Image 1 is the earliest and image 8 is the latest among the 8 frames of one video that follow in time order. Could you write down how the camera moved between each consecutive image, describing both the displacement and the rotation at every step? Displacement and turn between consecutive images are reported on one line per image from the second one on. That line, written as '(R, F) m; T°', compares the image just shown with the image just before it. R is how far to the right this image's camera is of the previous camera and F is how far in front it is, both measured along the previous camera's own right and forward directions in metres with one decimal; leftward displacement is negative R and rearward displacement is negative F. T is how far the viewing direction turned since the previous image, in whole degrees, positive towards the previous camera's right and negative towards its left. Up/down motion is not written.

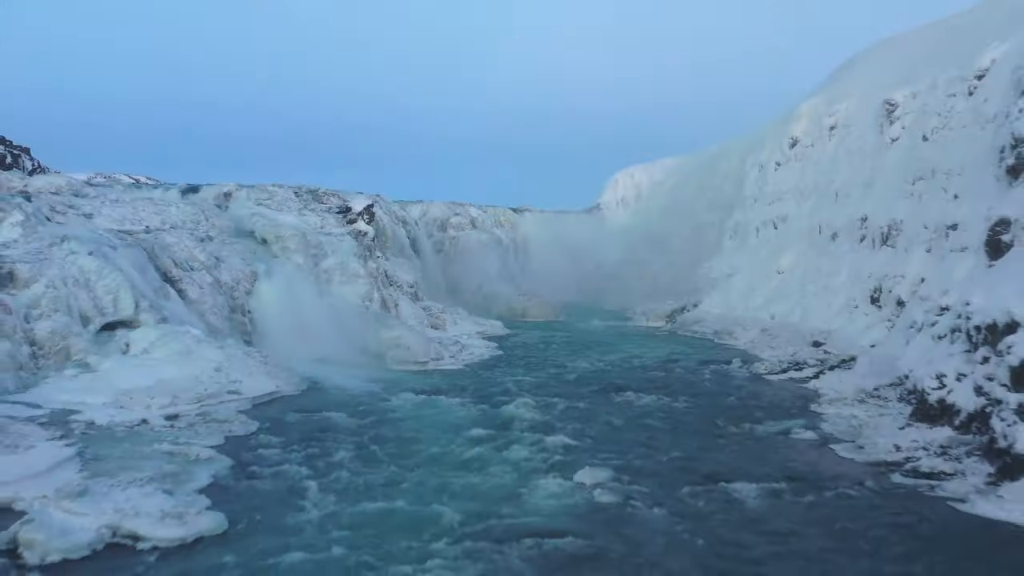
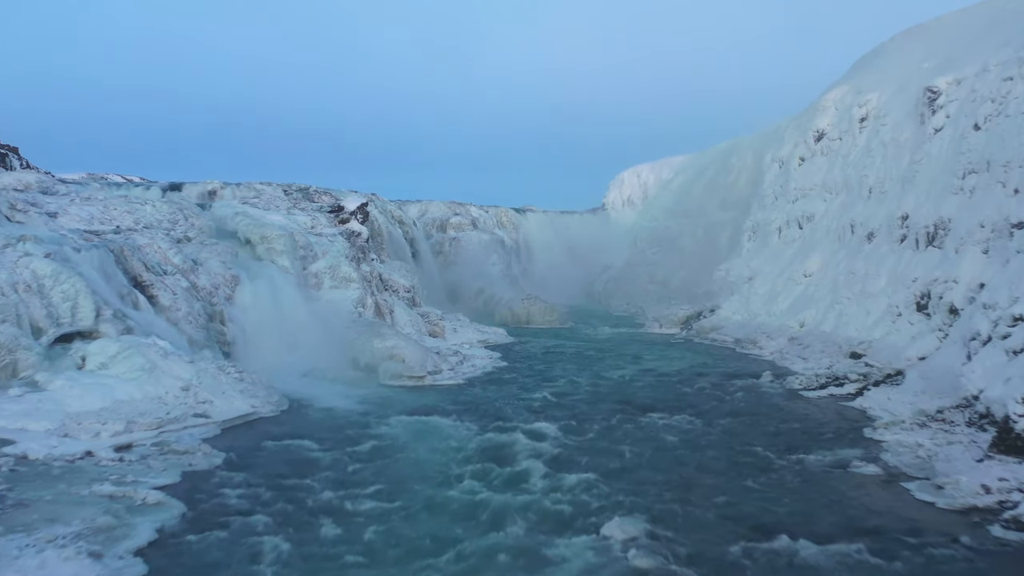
(-0.1, +1.6) m; 0°
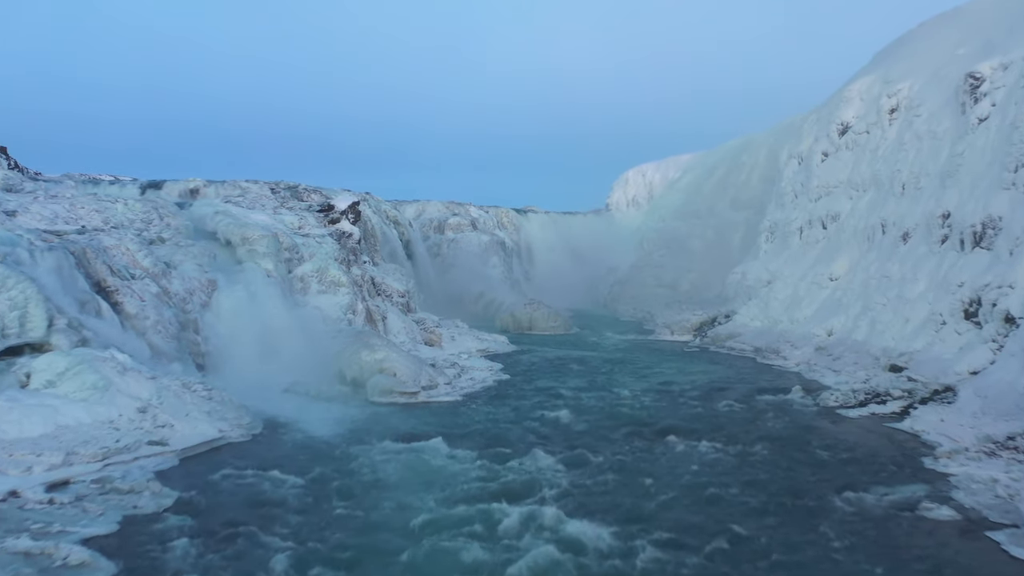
(0.0, +1.4) m; 0°
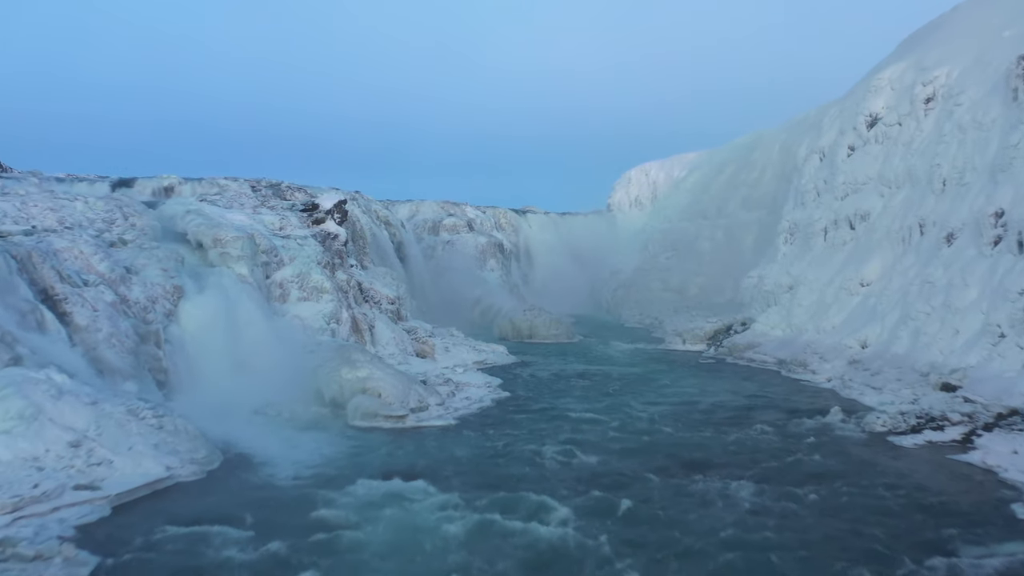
(0.0, +1.6) m; 0°
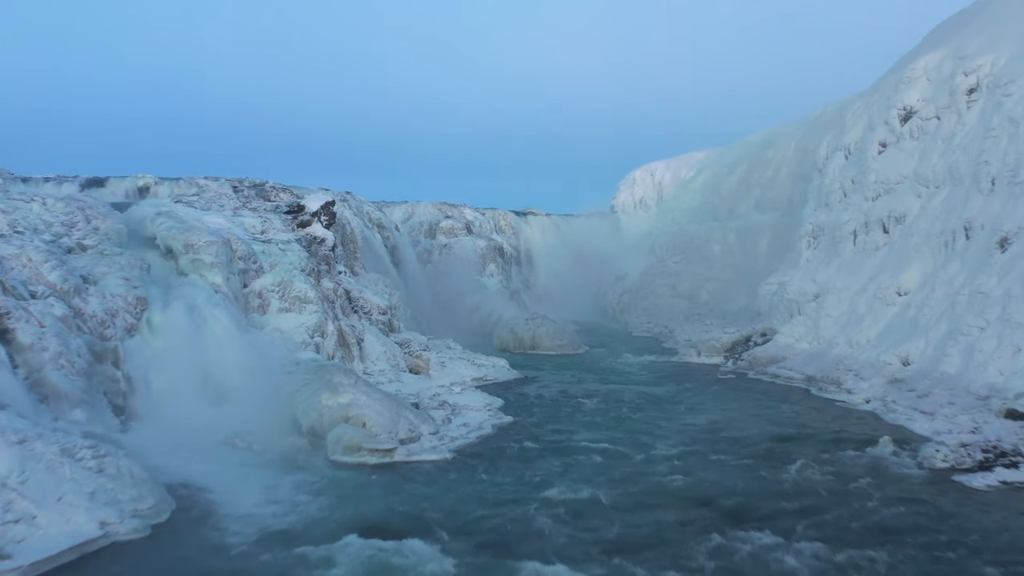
(0.0, +1.5) m; 0°
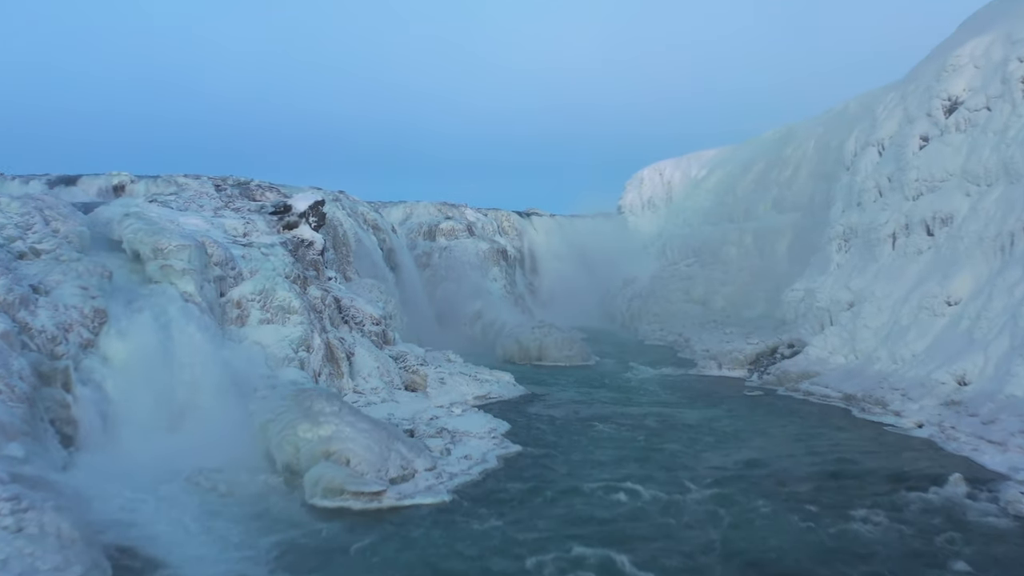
(-0.1, +1.5) m; 0°
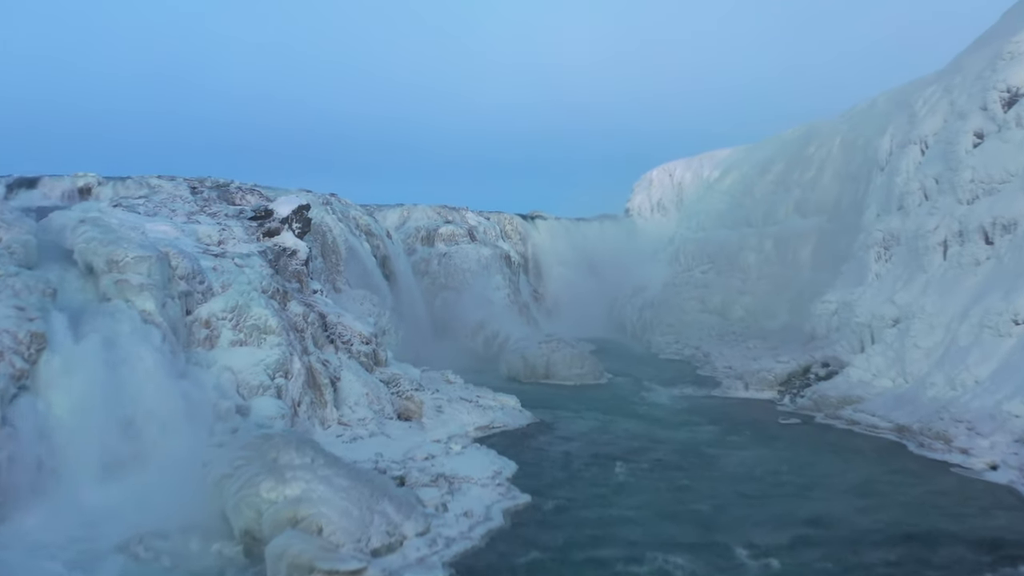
(-0.1, +1.6) m; 0°
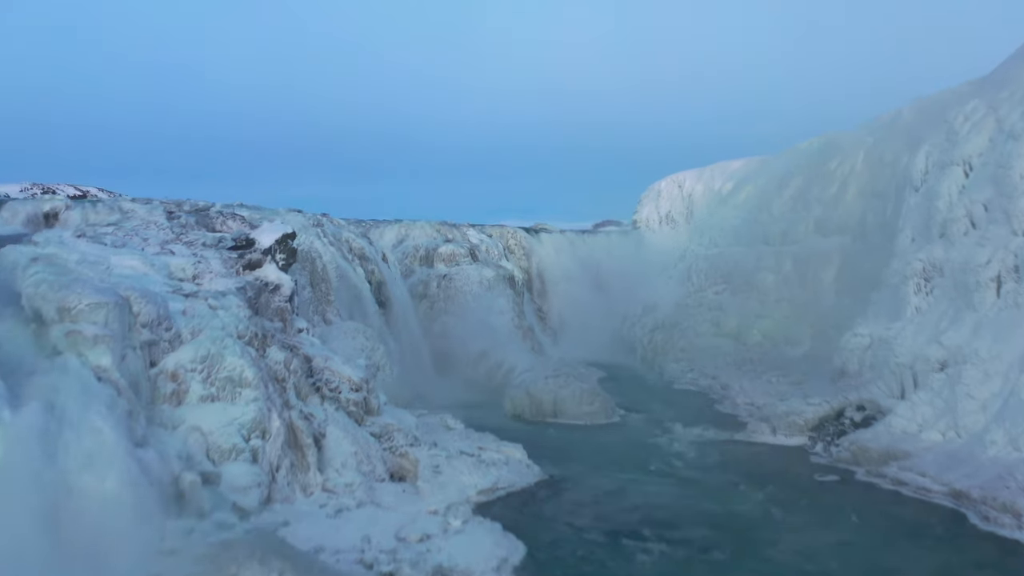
(-0.1, +1.3) m; 0°
